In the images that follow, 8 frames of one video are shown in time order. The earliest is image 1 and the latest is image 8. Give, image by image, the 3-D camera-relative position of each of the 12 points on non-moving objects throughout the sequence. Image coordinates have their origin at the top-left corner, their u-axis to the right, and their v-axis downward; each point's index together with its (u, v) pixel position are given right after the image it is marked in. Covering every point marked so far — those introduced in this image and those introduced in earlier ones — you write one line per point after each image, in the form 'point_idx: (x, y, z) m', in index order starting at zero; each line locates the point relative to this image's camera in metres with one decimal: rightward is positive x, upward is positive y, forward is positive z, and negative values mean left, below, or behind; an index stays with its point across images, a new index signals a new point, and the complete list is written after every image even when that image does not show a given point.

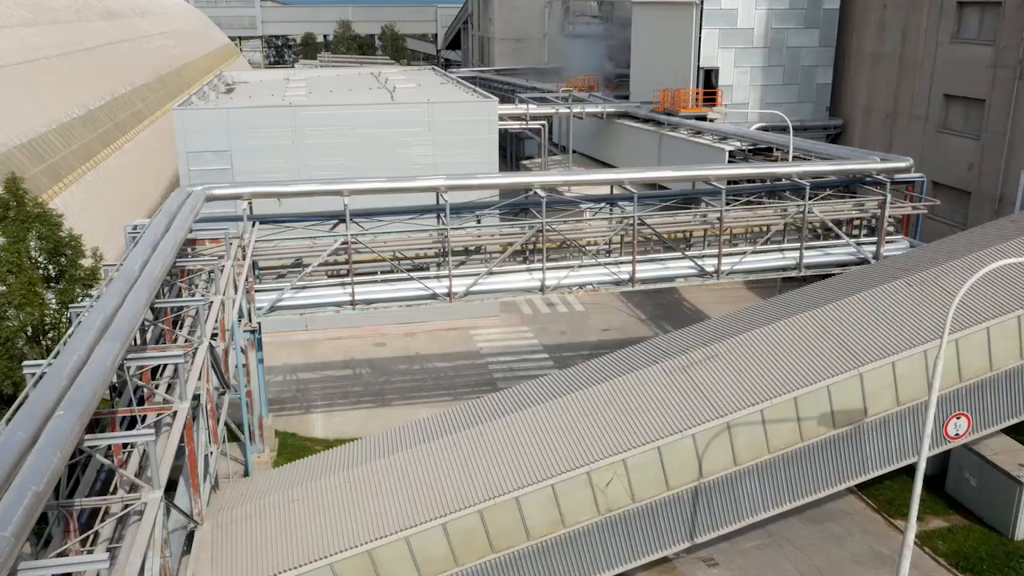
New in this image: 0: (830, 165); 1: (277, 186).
0: (+5.6, +2.2, +16.6) m
1: (-3.8, +1.6, +15.1) m
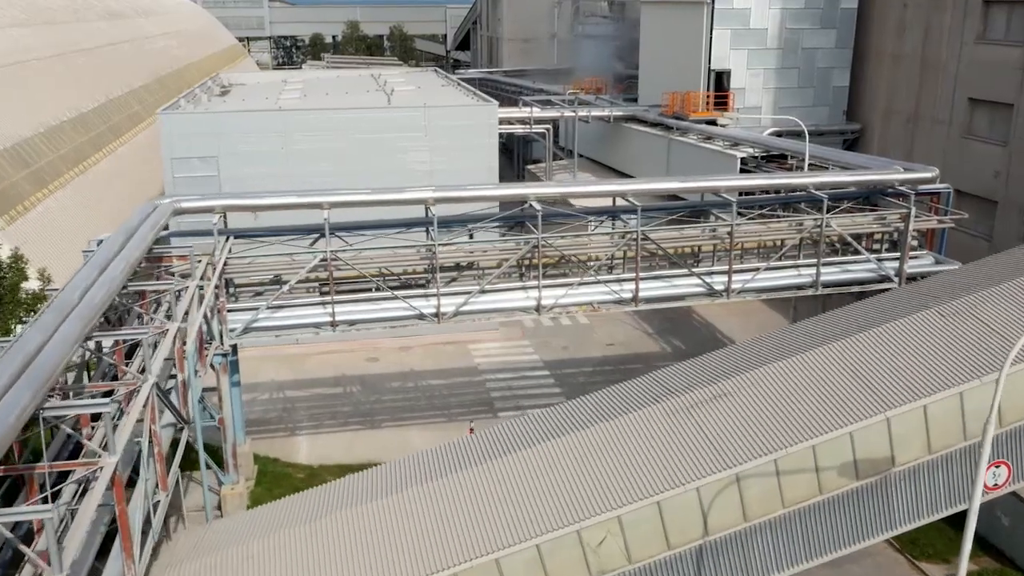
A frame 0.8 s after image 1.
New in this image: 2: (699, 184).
0: (+5.5, +1.8, +15.4) m
1: (-3.9, +1.3, +14.0) m
2: (+3.0, +1.6, +15.0) m
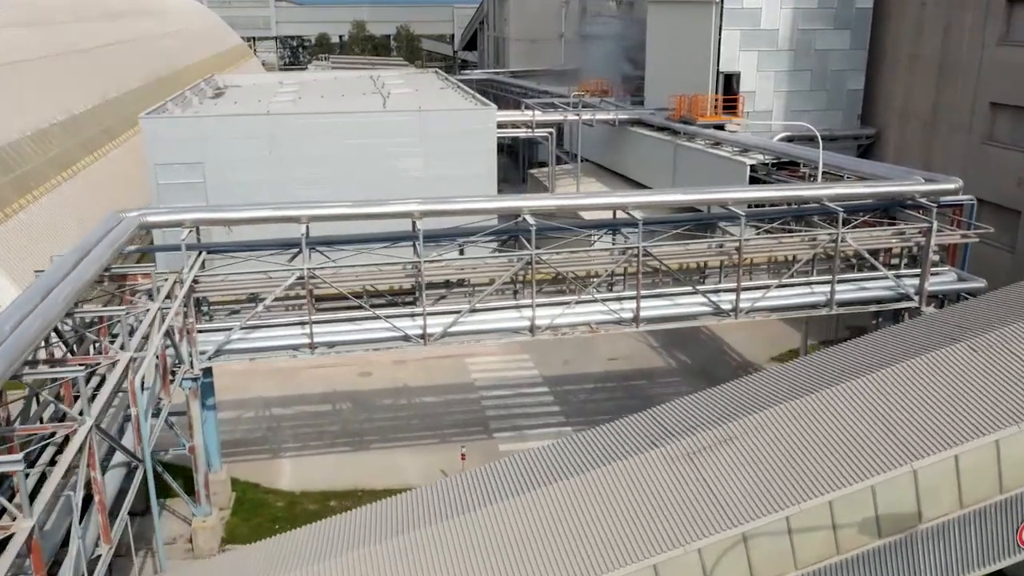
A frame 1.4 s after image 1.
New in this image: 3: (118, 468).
0: (+5.4, +1.5, +14.4) m
1: (-4.0, +1.0, +13.1) m
2: (+2.9, +1.4, +14.0) m
3: (-4.1, -1.9, +9.9) m
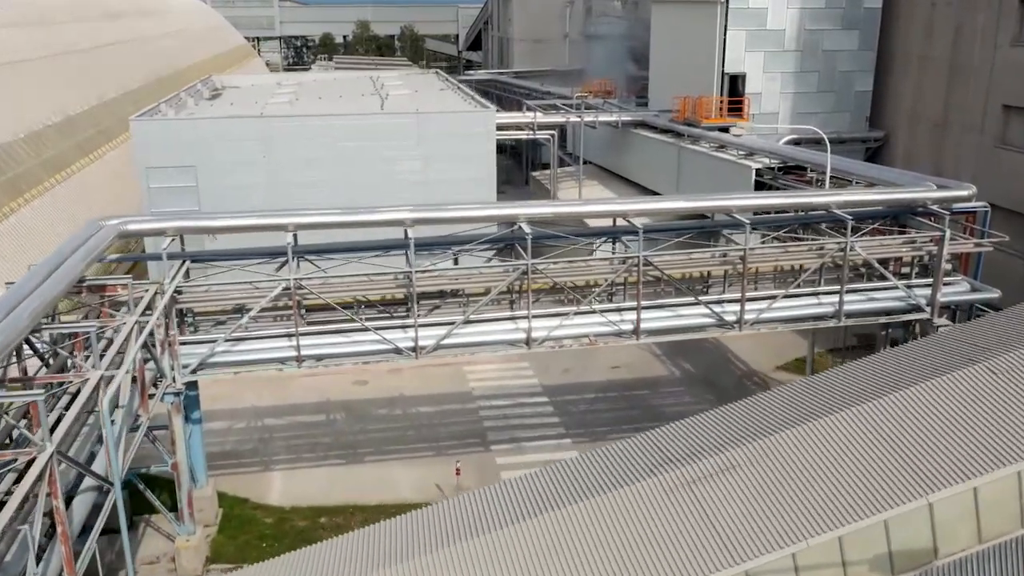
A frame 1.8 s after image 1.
0: (+5.4, +1.4, +13.9) m
1: (-4.0, +0.9, +12.6) m
2: (+2.8, +1.2, +13.5) m
3: (-4.2, -2.0, +9.4) m
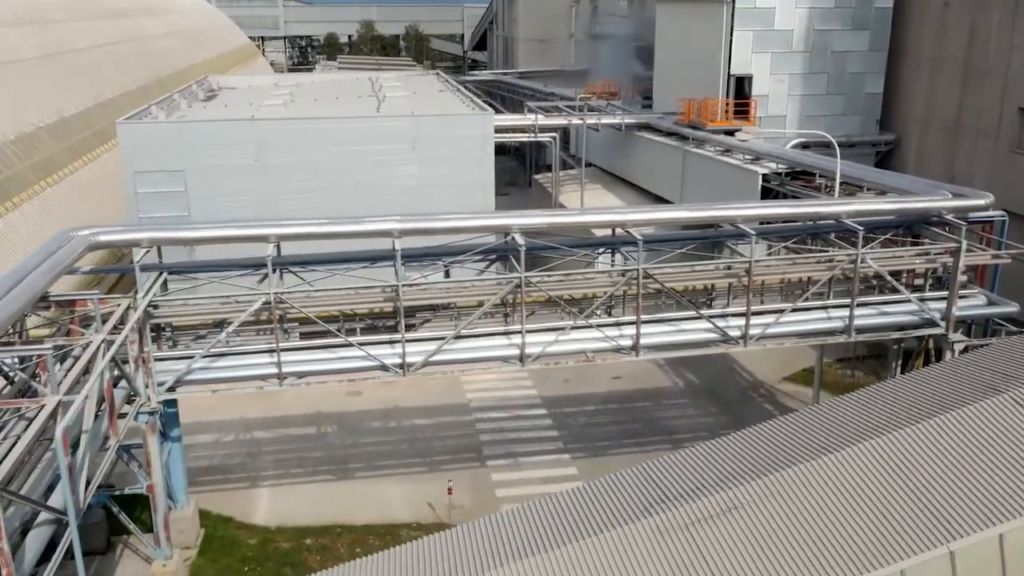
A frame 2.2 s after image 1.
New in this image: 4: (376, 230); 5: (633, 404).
0: (+5.3, +1.2, +13.2) m
1: (-4.1, +0.7, +12.0) m
2: (+2.7, +1.0, +12.8) m
3: (-4.3, -2.2, +8.8) m
4: (-1.8, +0.8, +12.2) m
5: (+2.5, -2.4, +19.4) m
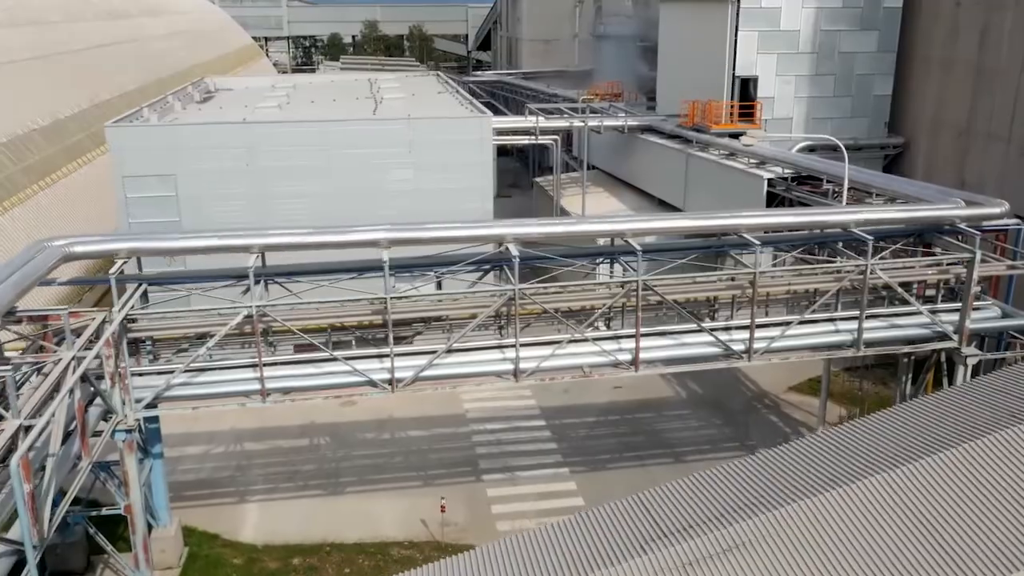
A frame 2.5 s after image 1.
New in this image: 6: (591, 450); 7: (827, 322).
0: (+5.2, +1.0, +12.7) m
1: (-4.2, +0.6, +11.5) m
2: (+2.6, +0.9, +12.3) m
3: (-4.4, -2.4, +8.3) m
4: (-1.9, +0.6, +11.7) m
5: (+2.5, -2.5, +18.9) m
6: (+1.5, -3.0, +17.5) m
7: (+4.3, -0.5, +12.9) m
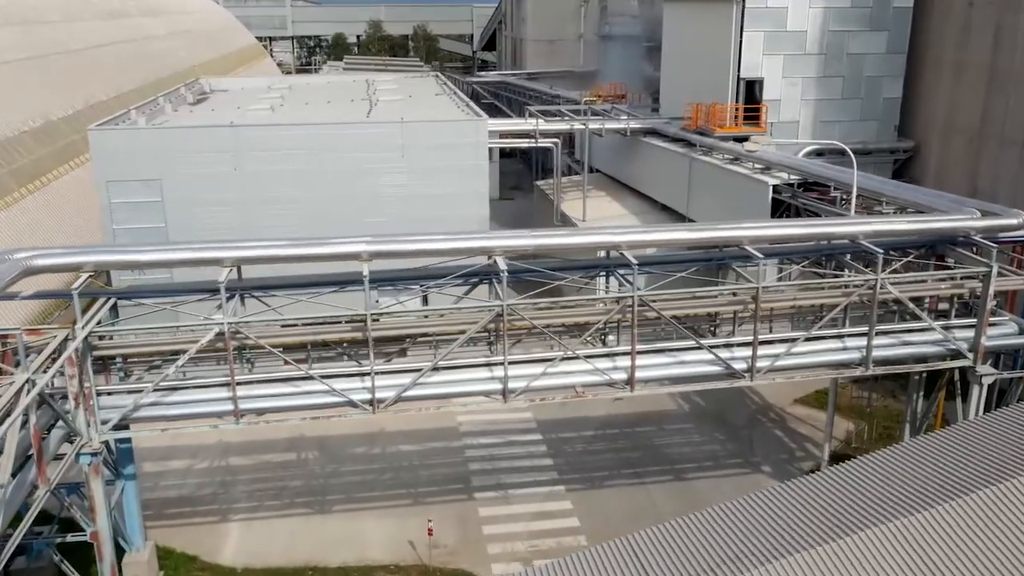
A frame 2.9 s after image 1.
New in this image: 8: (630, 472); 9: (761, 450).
0: (+5.1, +0.8, +12.0) m
1: (-4.4, +0.4, +10.9) m
2: (+2.5, +0.7, +11.6) m
3: (-4.6, -2.5, +7.7) m
4: (-2.0, +0.4, +11.1) m
5: (+2.4, -2.7, +18.3) m
6: (+1.4, -3.2, +16.8) m
7: (+4.2, -0.7, +12.3) m
8: (+2.1, -3.3, +16.6) m
9: (+4.6, -3.0, +17.4) m
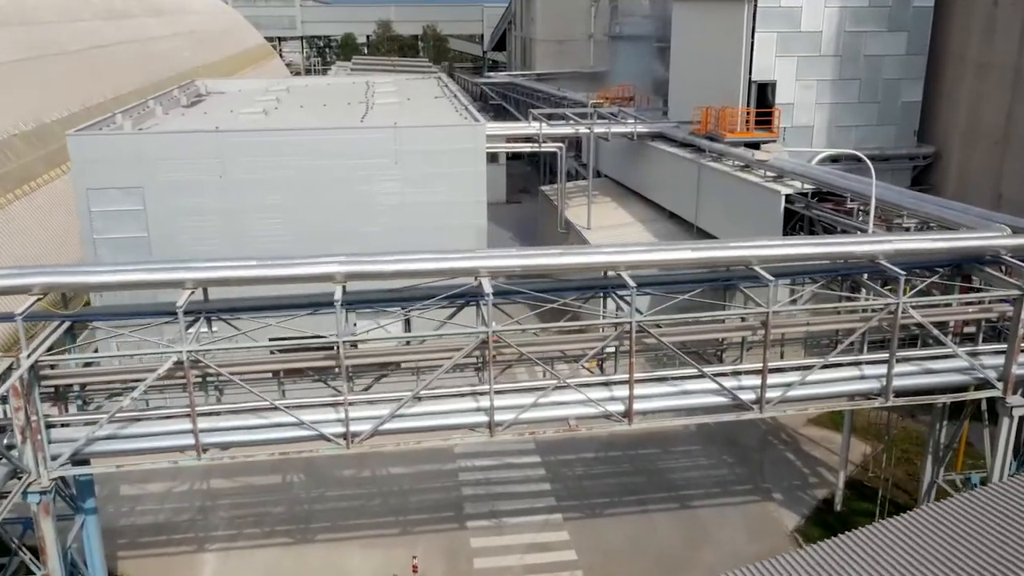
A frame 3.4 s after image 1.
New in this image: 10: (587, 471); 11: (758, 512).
0: (+5.0, +0.5, +11.0) m
1: (-4.5, +0.2, +10.1) m
2: (+2.4, +0.4, +10.7) m
3: (-4.8, -2.8, +6.8) m
4: (-2.1, +0.2, +10.2) m
5: (+2.3, -3.0, +17.3) m
6: (+1.3, -3.5, +15.9) m
7: (+4.1, -0.9, +11.3) m
8: (+2.0, -3.5, +15.7) m
9: (+4.6, -3.3, +16.5) m
10: (+1.3, -3.2, +16.6) m
11: (+4.0, -3.6, +15.3) m
